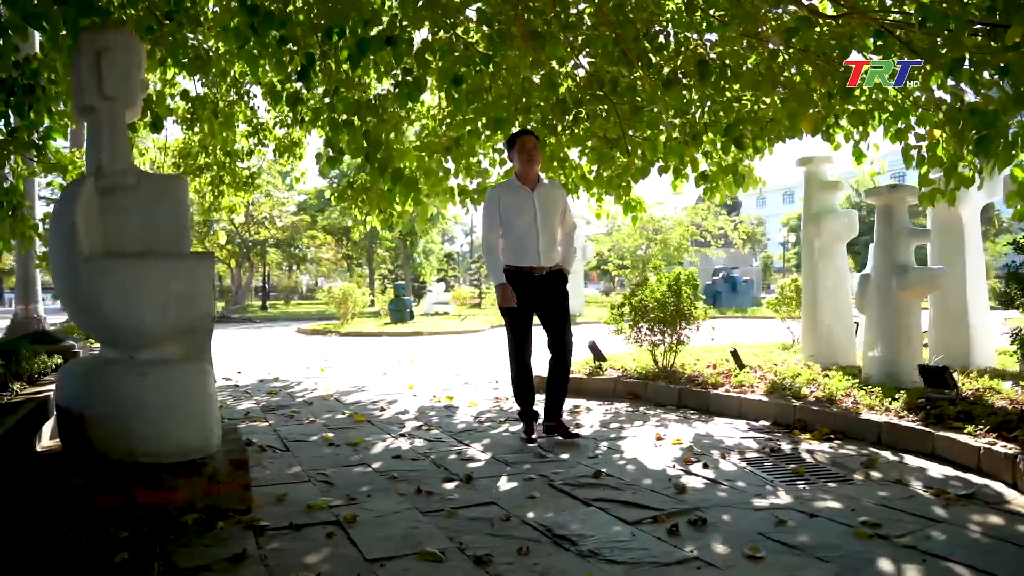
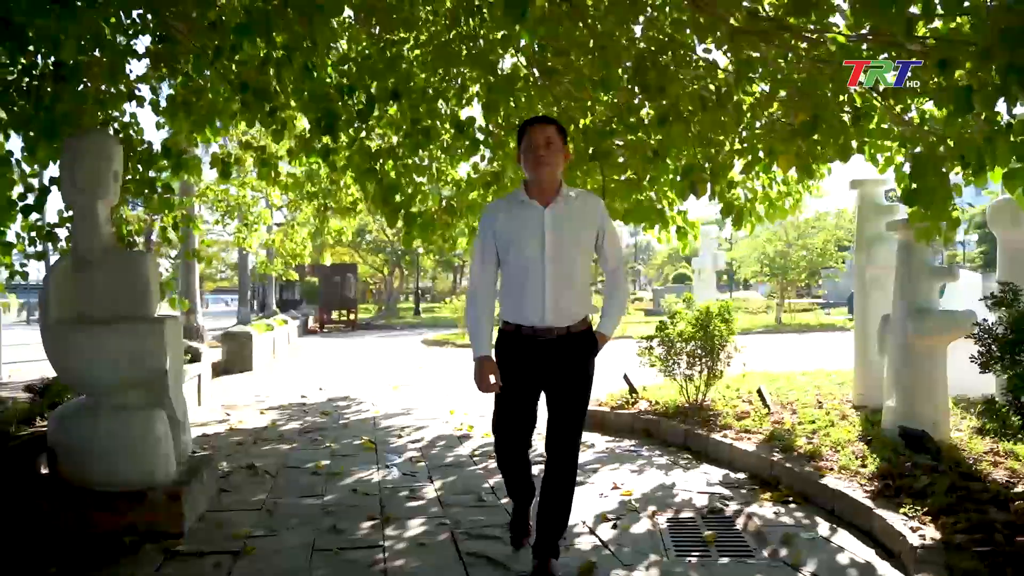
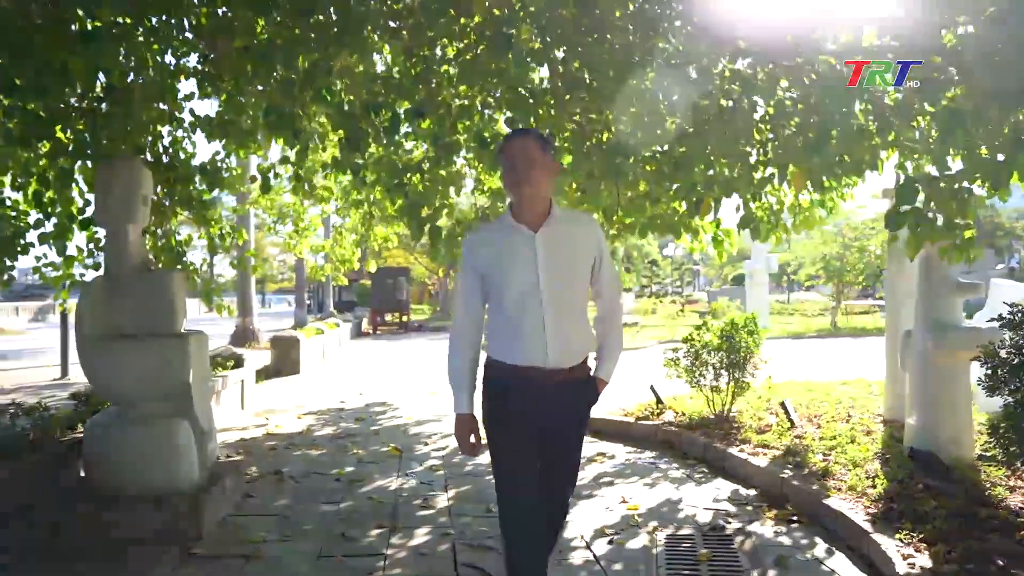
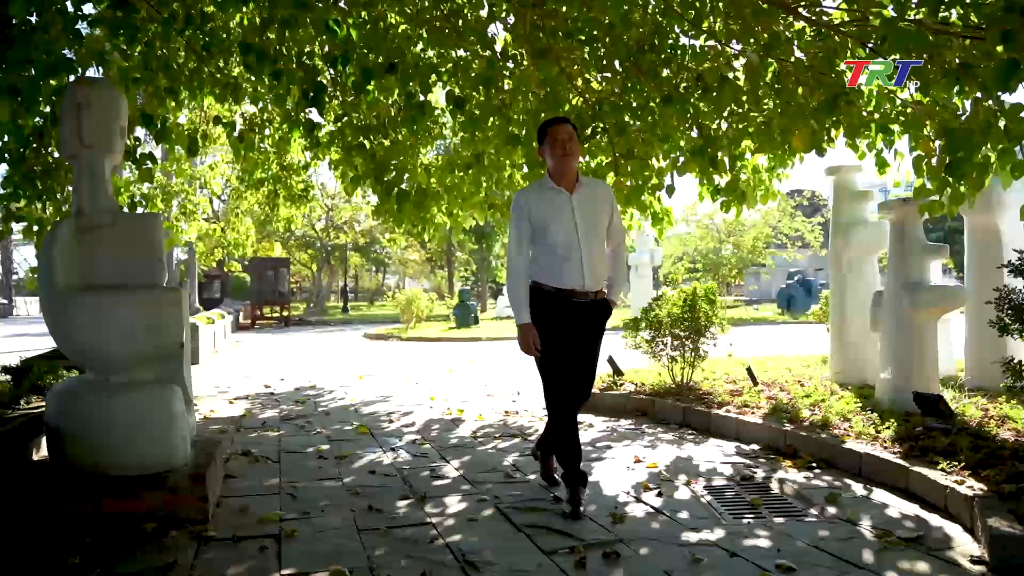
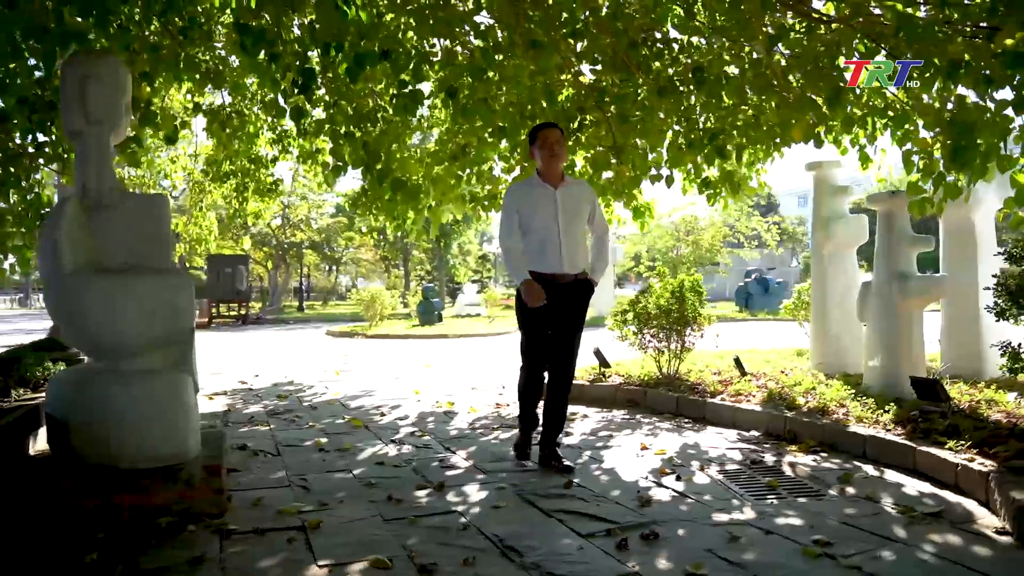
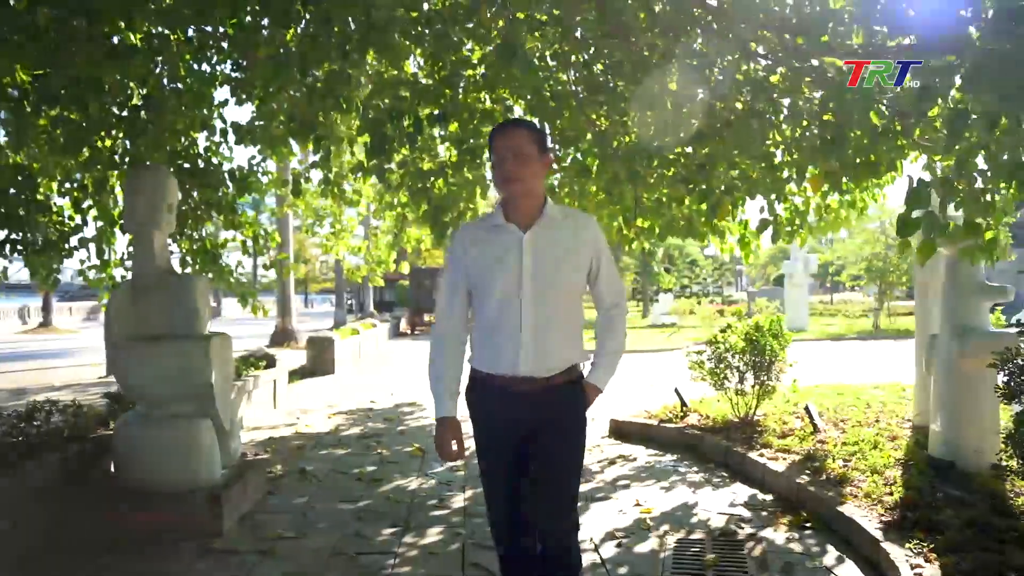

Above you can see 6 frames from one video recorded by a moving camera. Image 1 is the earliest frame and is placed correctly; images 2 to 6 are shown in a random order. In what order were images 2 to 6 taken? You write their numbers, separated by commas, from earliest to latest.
5, 4, 2, 3, 6
